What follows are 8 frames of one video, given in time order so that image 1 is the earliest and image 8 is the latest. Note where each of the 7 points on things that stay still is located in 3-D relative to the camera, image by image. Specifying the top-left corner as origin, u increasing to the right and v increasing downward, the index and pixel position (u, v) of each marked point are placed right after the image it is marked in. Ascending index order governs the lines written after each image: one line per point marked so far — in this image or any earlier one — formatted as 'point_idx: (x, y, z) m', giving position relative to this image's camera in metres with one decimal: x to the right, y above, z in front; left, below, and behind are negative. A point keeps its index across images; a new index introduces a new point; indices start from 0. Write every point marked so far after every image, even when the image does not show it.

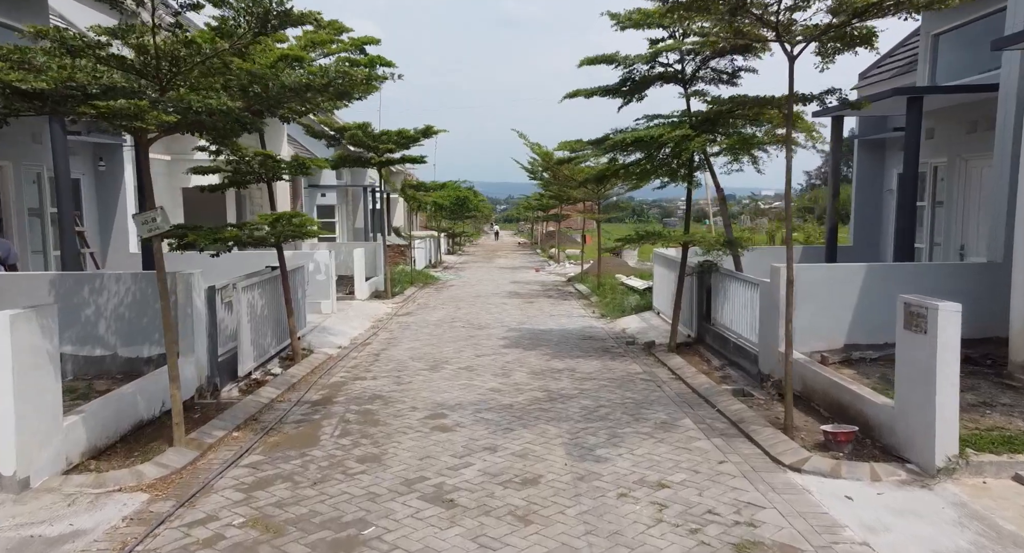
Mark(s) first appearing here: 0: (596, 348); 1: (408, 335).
0: (+1.2, -1.1, +11.0) m
1: (-1.7, -1.0, +12.5) m
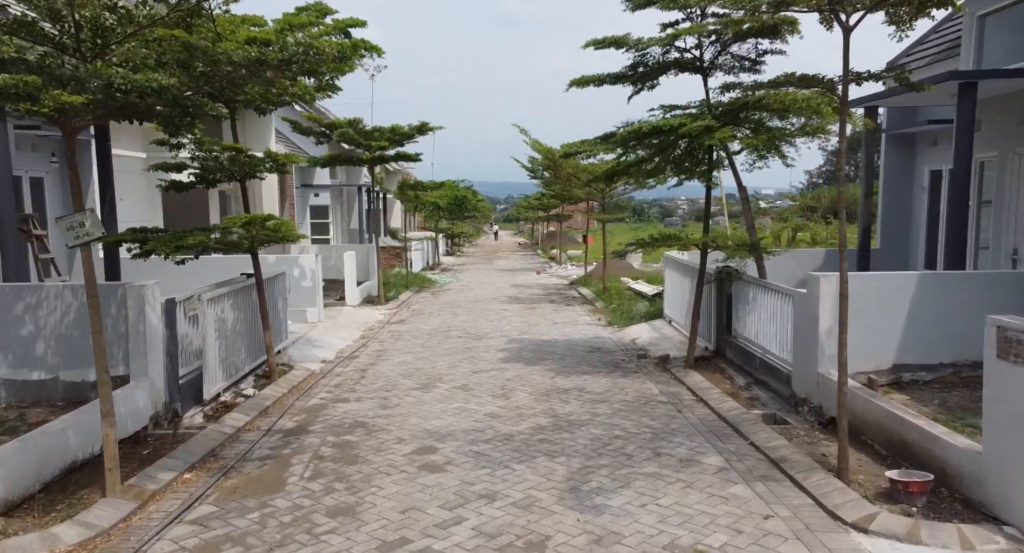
0: (+1.3, -1.2, +10.1) m
1: (-1.7, -1.1, +11.6) m
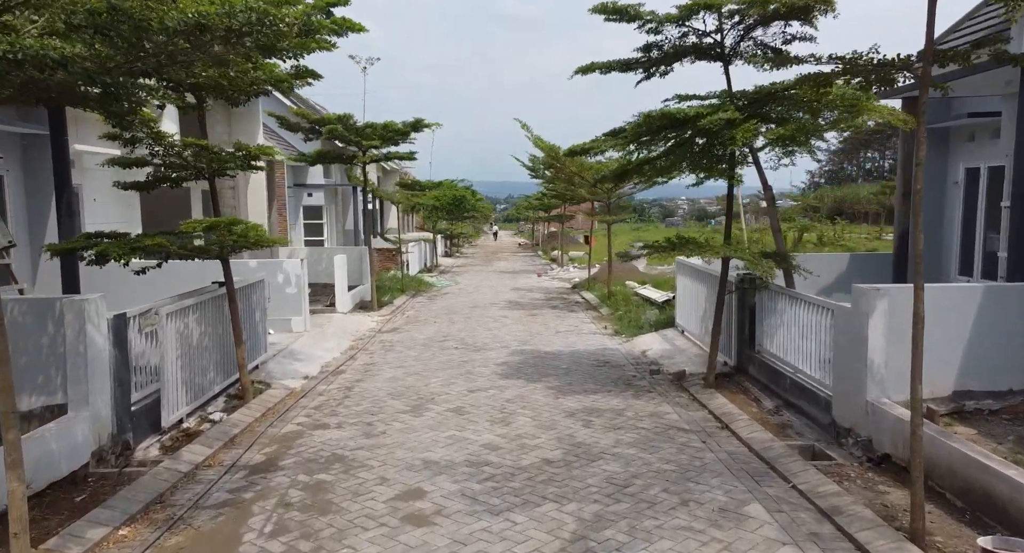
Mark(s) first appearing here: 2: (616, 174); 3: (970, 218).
0: (+1.3, -1.3, +9.2) m
1: (-1.7, -1.2, +10.7) m
2: (+1.3, +1.3, +9.3) m
3: (+6.5, +0.8, +10.6) m
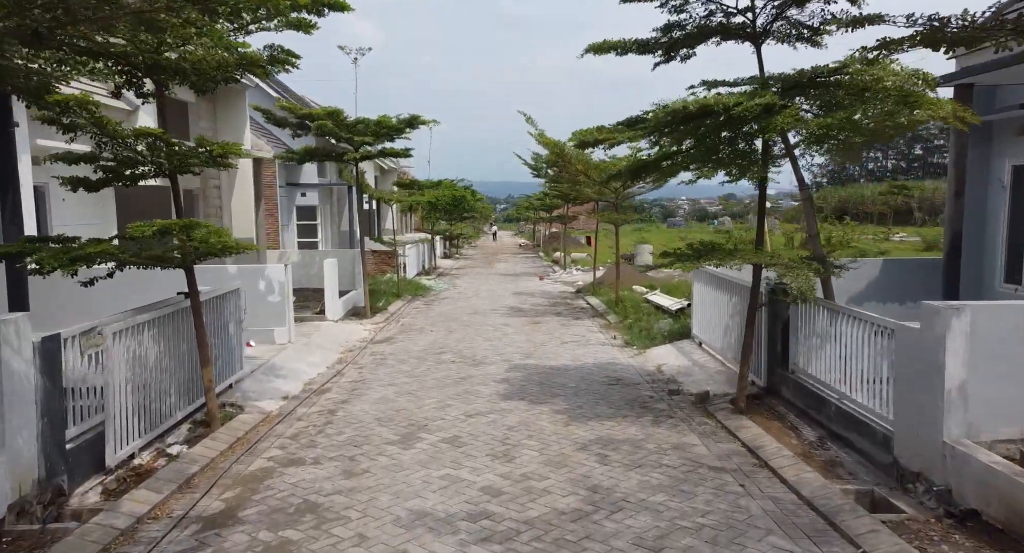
0: (+1.3, -1.4, +8.2) m
1: (-1.7, -1.3, +9.7) m
2: (+1.4, +1.2, +8.3) m
3: (+6.5, +0.7, +9.6) m
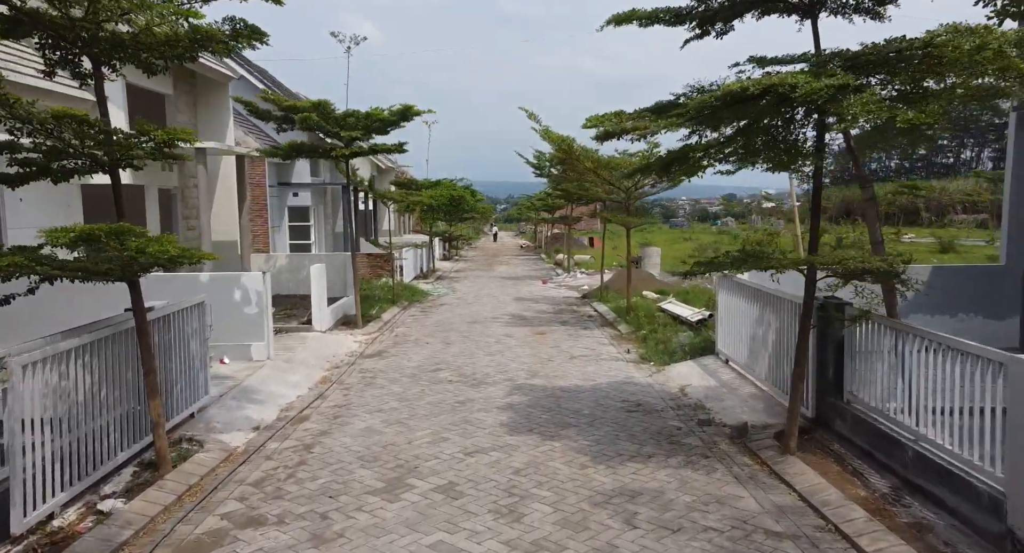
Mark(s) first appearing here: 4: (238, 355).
0: (+1.3, -1.5, +7.0) m
1: (-1.6, -1.4, +8.6) m
2: (+1.4, +1.1, +7.2) m
3: (+6.6, +0.6, +8.4) m
4: (-3.6, -1.0, +9.9) m
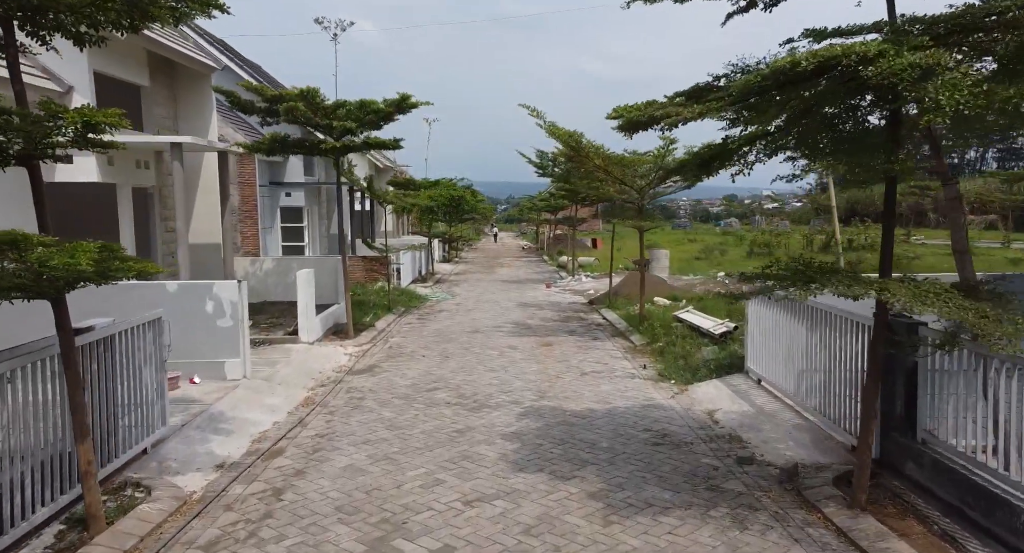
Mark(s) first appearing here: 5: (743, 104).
0: (+1.4, -1.6, +6.0) m
1: (-1.6, -1.5, +7.5) m
2: (+1.5, +0.9, +6.1) m
3: (+6.6, +0.5, +7.4) m
4: (-3.6, -1.1, +8.8) m
5: (+1.7, +1.3, +5.4) m
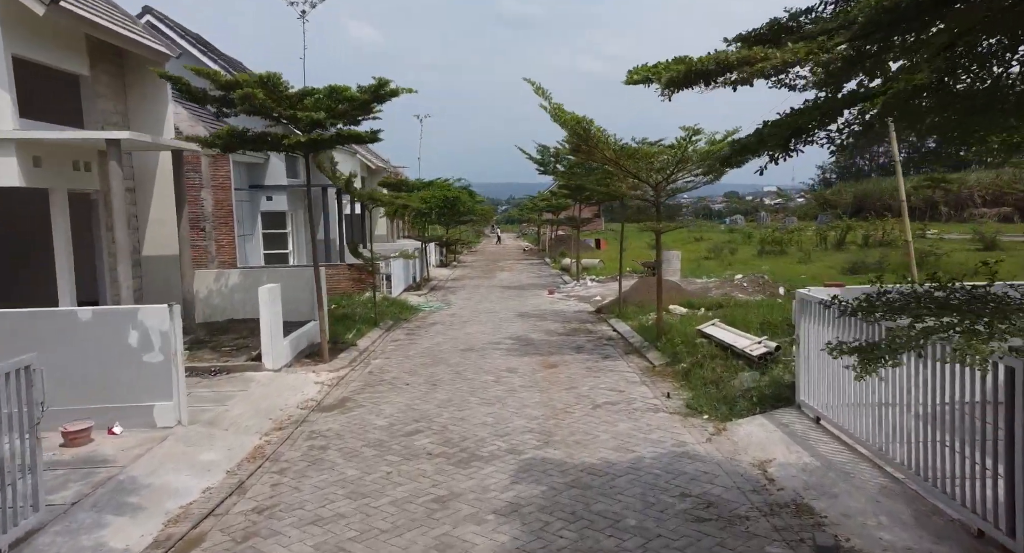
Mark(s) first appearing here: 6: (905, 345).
0: (+1.4, -1.7, +4.3) m
1: (-1.6, -1.7, +5.8) m
2: (+1.4, +0.8, +4.4) m
3: (+6.6, +0.4, +5.6) m
4: (-3.6, -1.4, +7.1) m
5: (+1.6, +1.1, +3.7) m
6: (+1.8, -0.2, +3.7) m
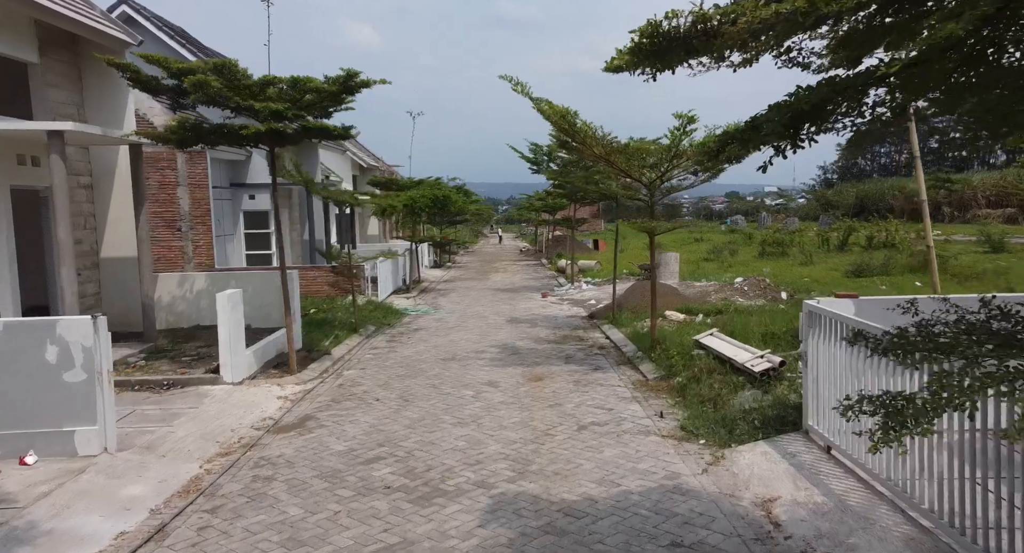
0: (+1.1, -1.8, +3.4) m
1: (-1.9, -1.8, +4.9) m
2: (+1.2, +0.7, +3.5) m
3: (+6.3, +0.3, +4.8) m
4: (-3.8, -1.4, +6.3) m
5: (+1.3, +1.0, +2.8) m
6: (+1.6, -0.3, +2.9) m
